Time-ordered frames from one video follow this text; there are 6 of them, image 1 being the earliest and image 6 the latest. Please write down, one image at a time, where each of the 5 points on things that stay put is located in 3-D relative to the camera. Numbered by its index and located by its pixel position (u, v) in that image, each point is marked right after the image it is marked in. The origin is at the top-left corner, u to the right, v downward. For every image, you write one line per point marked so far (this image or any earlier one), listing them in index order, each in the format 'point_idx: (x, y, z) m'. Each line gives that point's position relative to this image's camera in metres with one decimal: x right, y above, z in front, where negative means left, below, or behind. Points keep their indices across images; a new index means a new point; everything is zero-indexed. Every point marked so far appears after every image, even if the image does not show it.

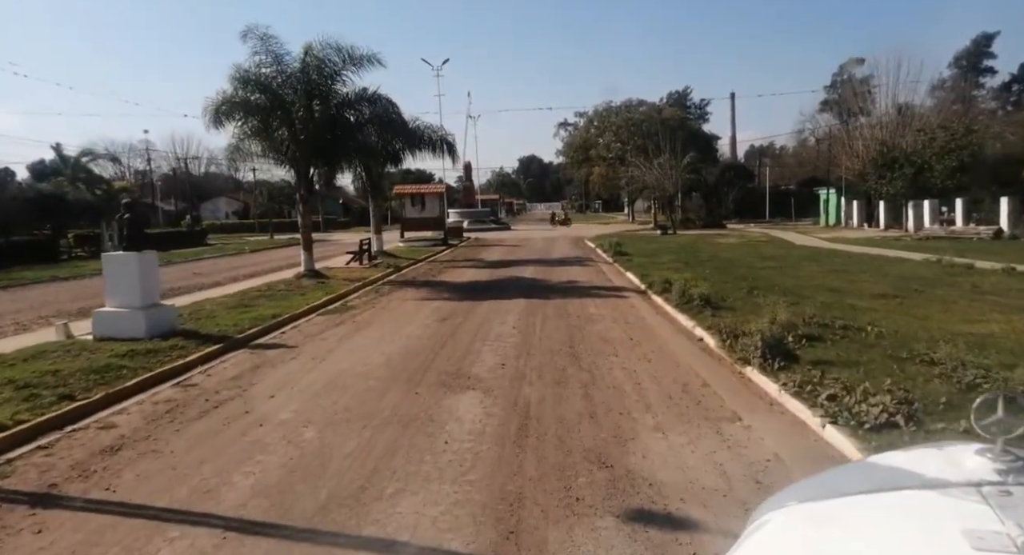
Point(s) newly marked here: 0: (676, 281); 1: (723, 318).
0: (+4.0, -0.1, +18.5) m
1: (+3.7, -0.7, +13.3) m
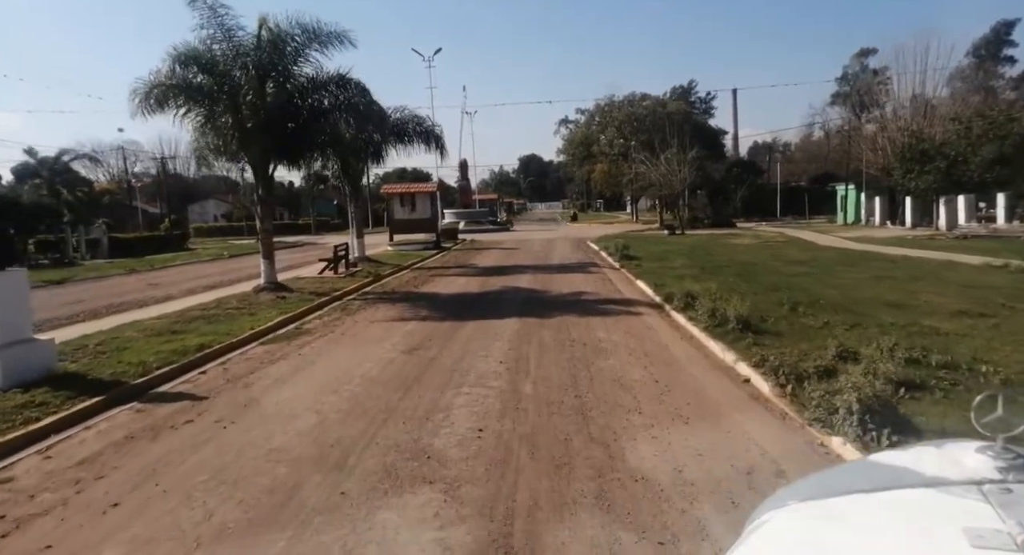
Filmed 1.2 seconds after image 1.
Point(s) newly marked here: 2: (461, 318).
0: (+3.8, -0.3, +15.5) m
1: (+3.5, -1.0, +10.3) m
2: (-1.0, -0.8, +15.4) m
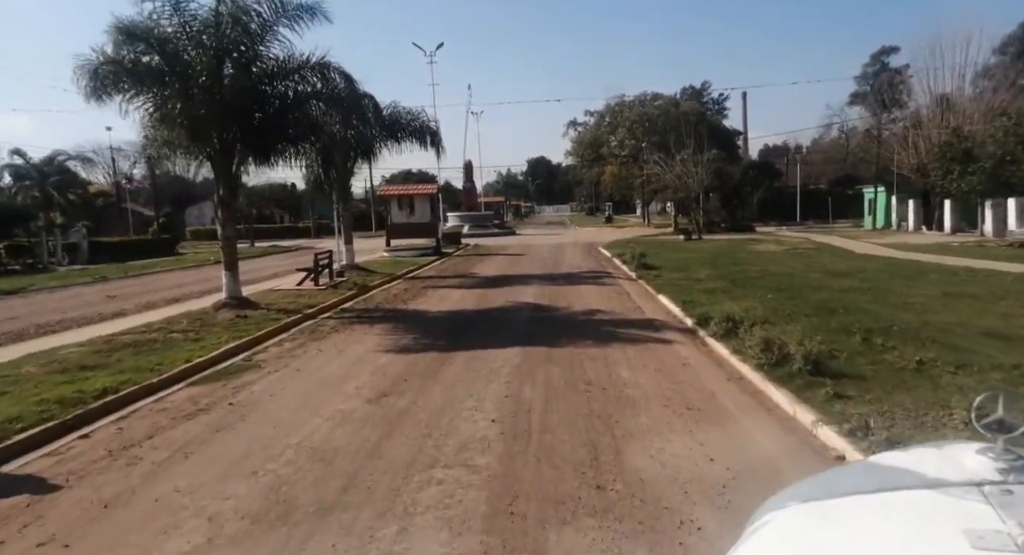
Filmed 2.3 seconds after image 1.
0: (+3.8, -0.7, +12.7) m
1: (+3.5, -1.3, +7.5) m
2: (-1.0, -1.1, +12.6) m
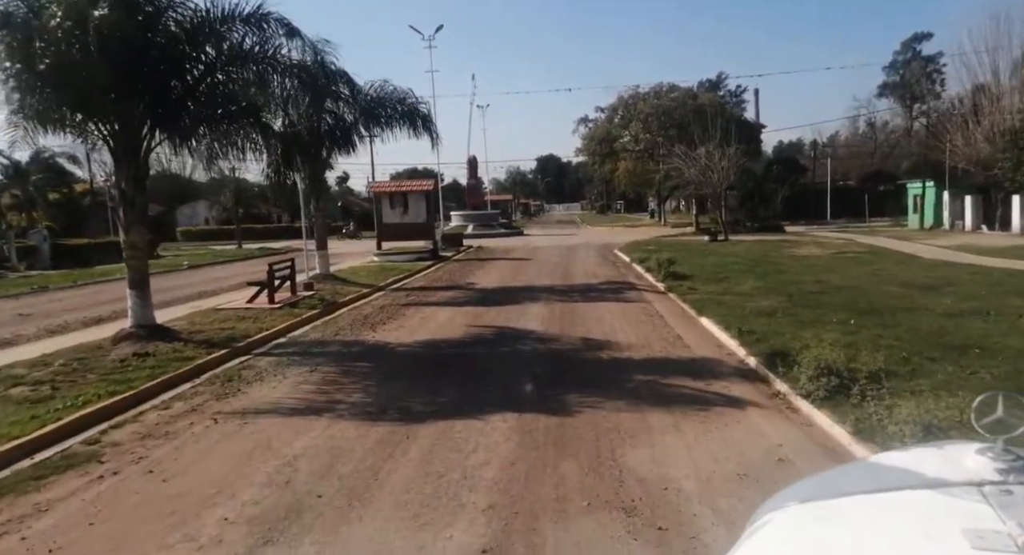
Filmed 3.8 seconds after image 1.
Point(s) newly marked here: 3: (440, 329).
0: (+3.7, -1.0, +8.5) m
1: (+3.3, -1.6, +3.3) m
2: (-1.1, -1.5, +8.6) m
3: (-1.4, -1.0, +14.3) m
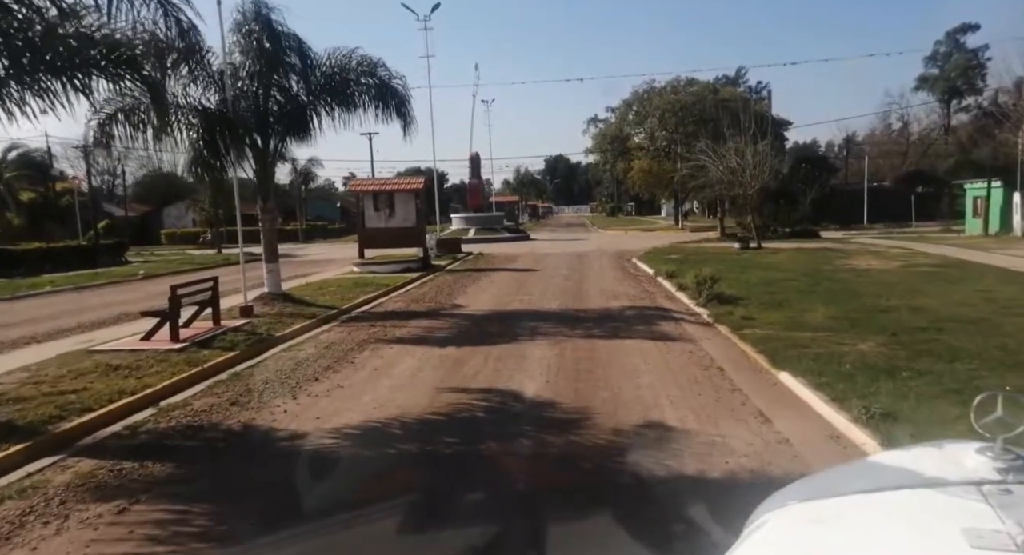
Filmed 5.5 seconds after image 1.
0: (+3.6, -1.5, +3.7) m
1: (+3.1, -2.1, -1.5) m
2: (-1.3, -1.9, +3.8) m
3: (-1.5, -1.4, +9.6) m
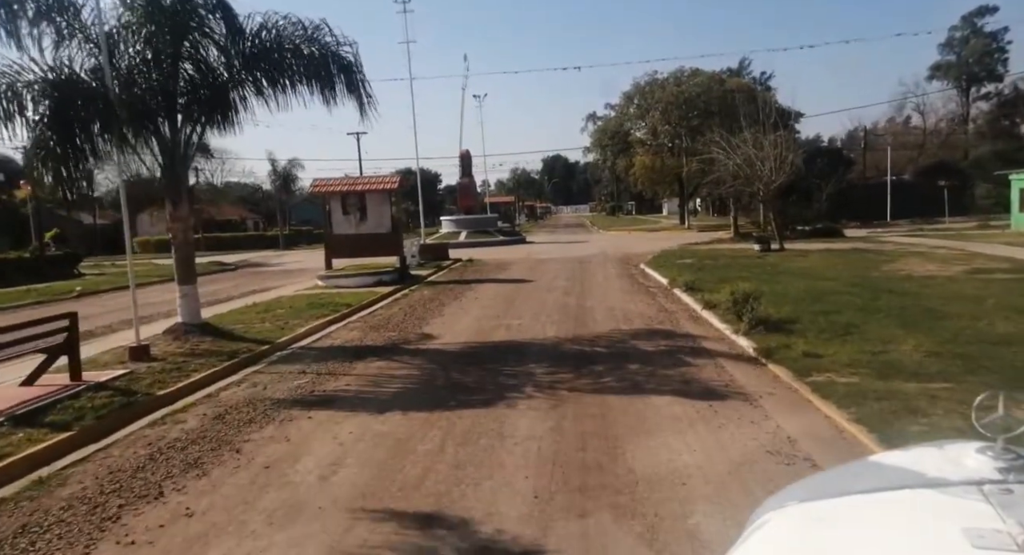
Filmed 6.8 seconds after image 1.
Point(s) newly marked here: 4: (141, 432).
0: (+3.3, -1.8, -0.2) m
1: (+2.8, -2.4, -5.4) m
2: (-1.5, -2.3, -0.2) m
3: (-1.8, -1.8, +5.6) m
4: (-3.9, -1.6, +8.6) m
